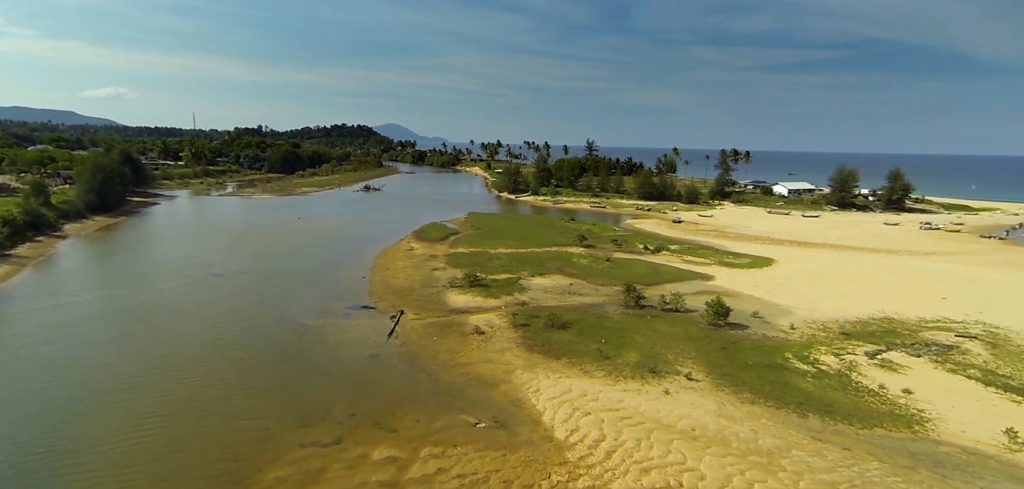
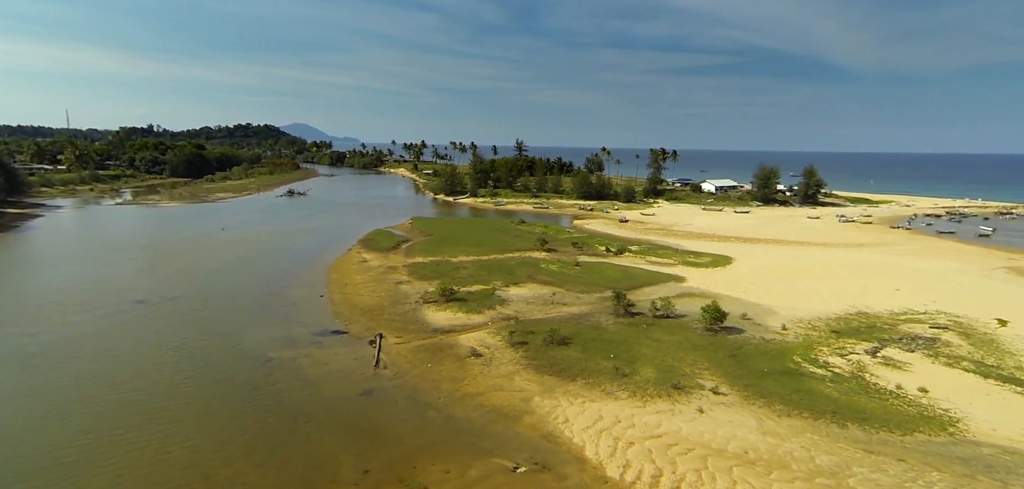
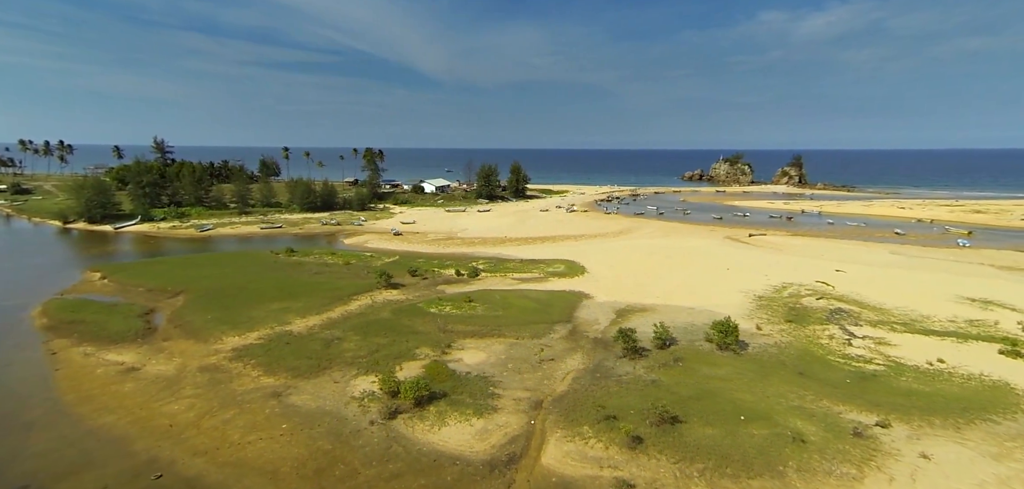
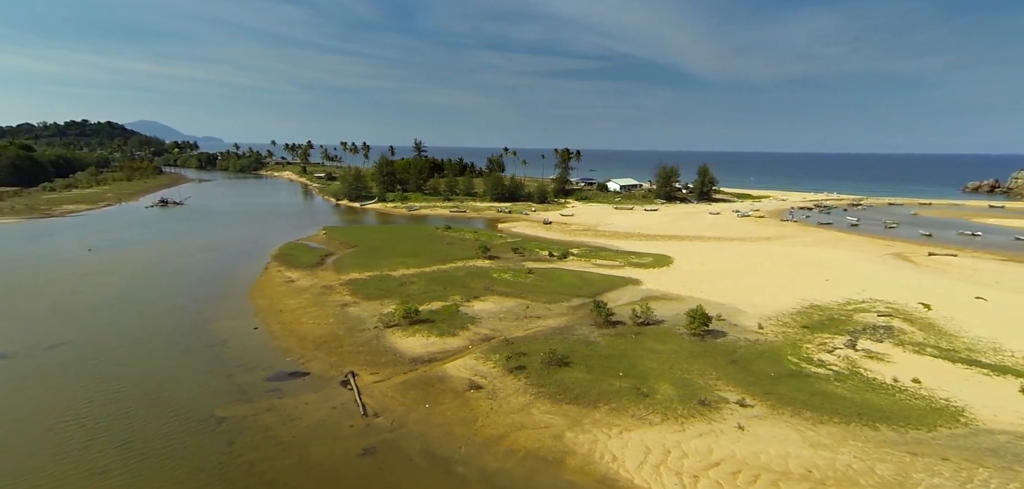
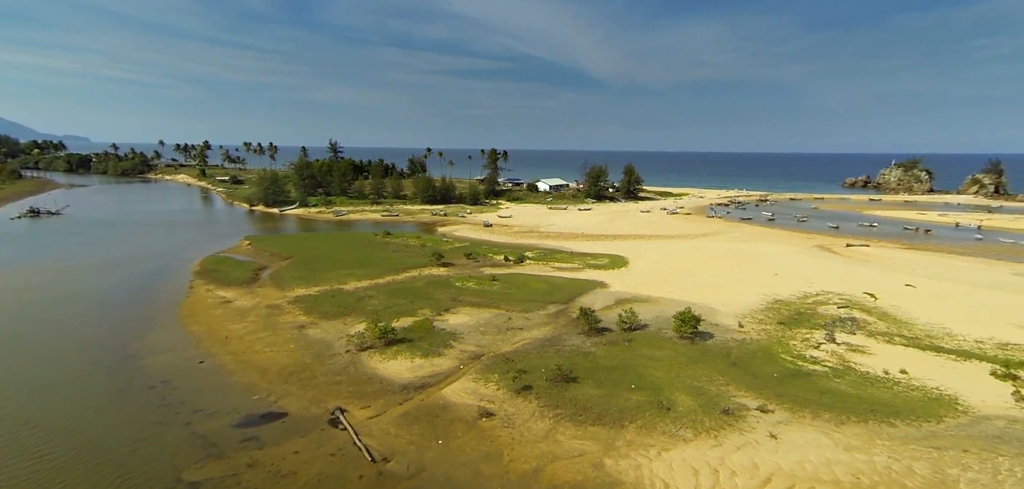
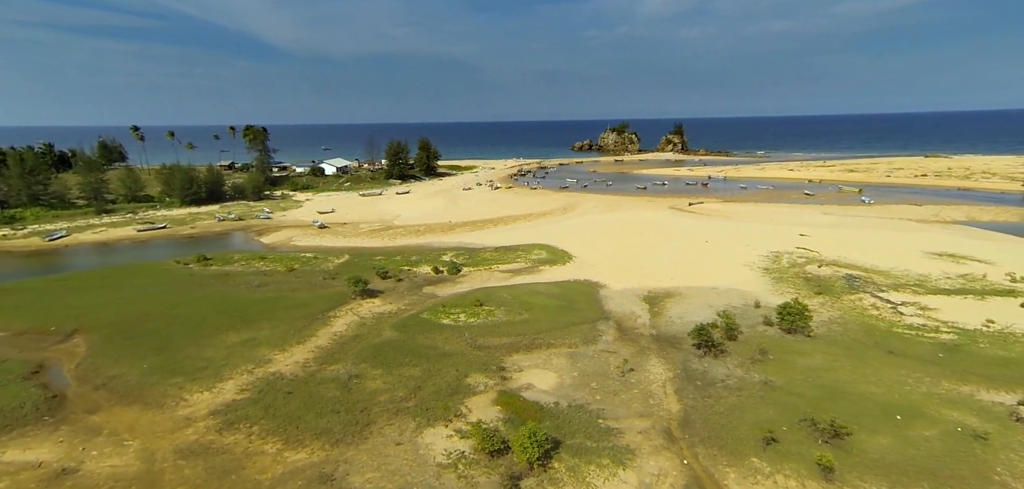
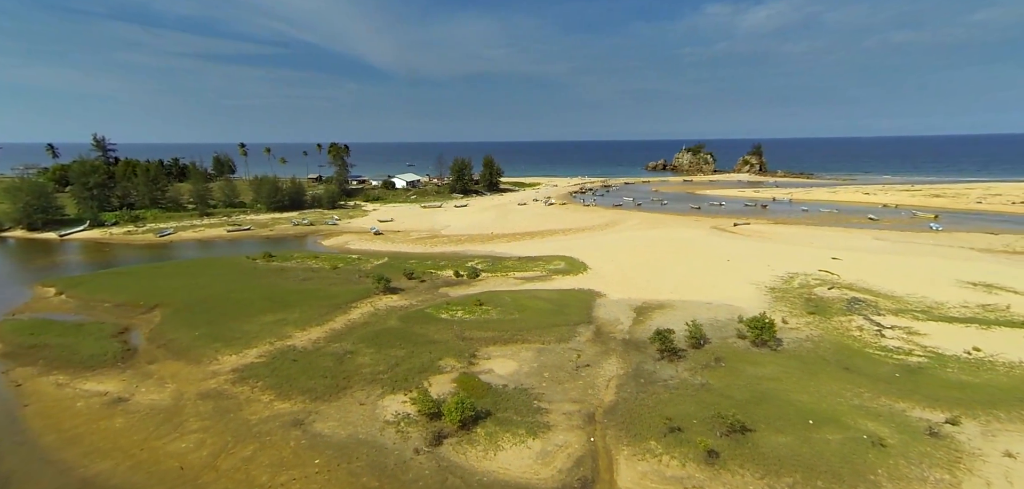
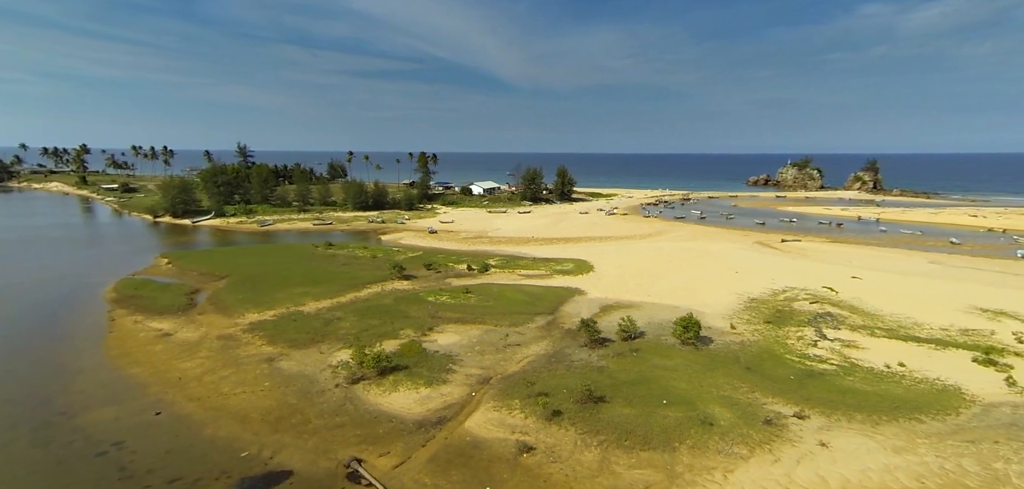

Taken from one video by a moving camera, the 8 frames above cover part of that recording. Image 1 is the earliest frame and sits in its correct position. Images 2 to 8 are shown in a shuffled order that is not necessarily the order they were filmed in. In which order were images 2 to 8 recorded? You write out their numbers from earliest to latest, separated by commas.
2, 4, 5, 8, 3, 7, 6
